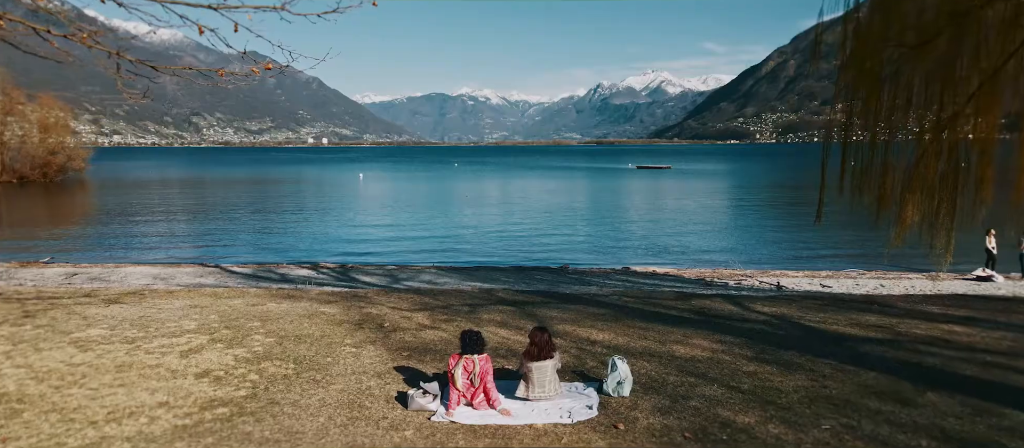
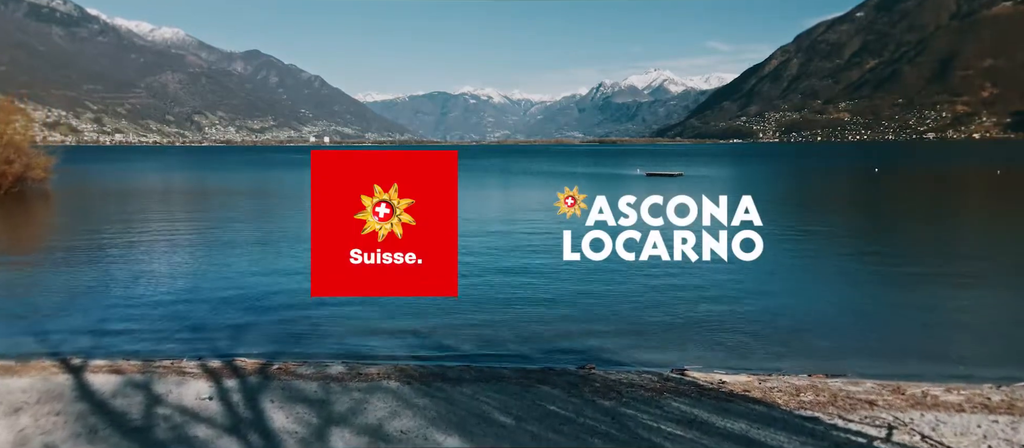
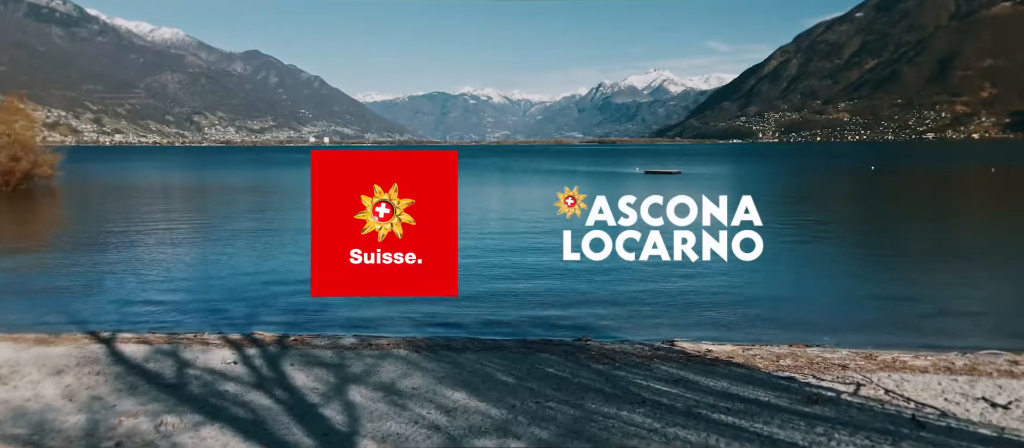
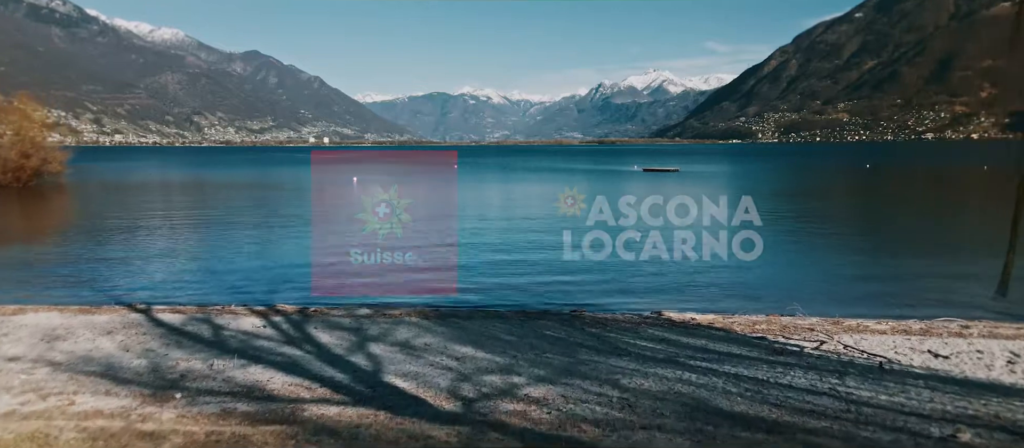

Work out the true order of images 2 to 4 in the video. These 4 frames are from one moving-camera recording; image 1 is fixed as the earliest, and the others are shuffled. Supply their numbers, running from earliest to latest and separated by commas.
4, 3, 2
